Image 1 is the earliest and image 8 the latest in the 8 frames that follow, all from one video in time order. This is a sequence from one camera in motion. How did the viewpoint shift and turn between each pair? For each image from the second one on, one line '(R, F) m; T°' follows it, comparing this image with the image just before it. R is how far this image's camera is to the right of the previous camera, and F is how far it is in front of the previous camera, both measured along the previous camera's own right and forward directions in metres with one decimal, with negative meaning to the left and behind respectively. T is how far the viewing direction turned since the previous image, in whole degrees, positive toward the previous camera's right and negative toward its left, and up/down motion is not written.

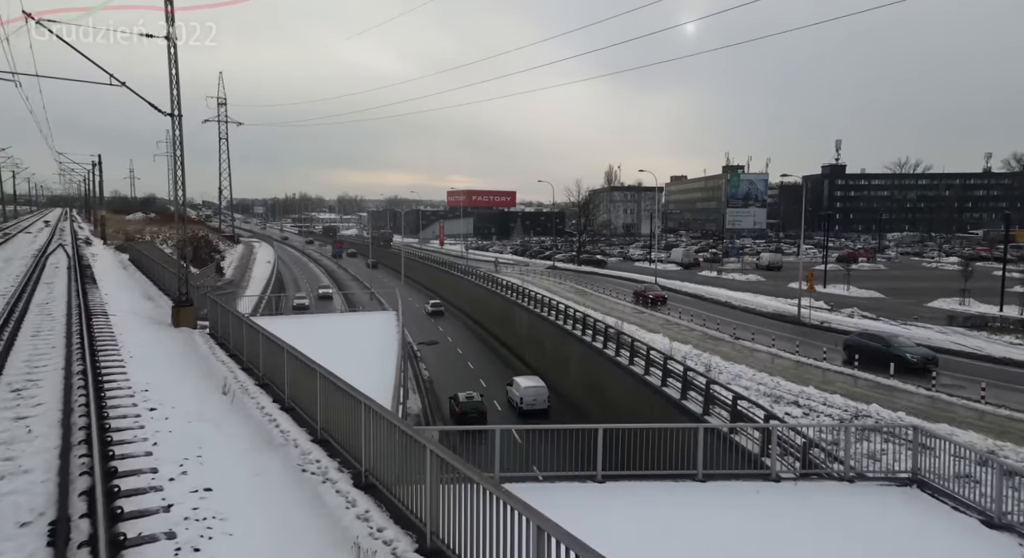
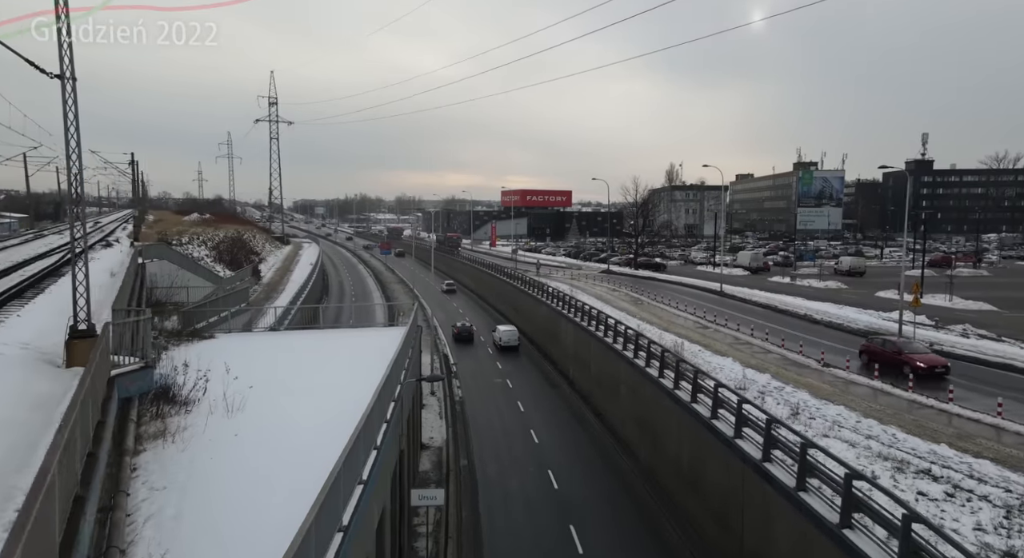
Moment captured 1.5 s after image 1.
(+0.6, +3.8) m; -5°
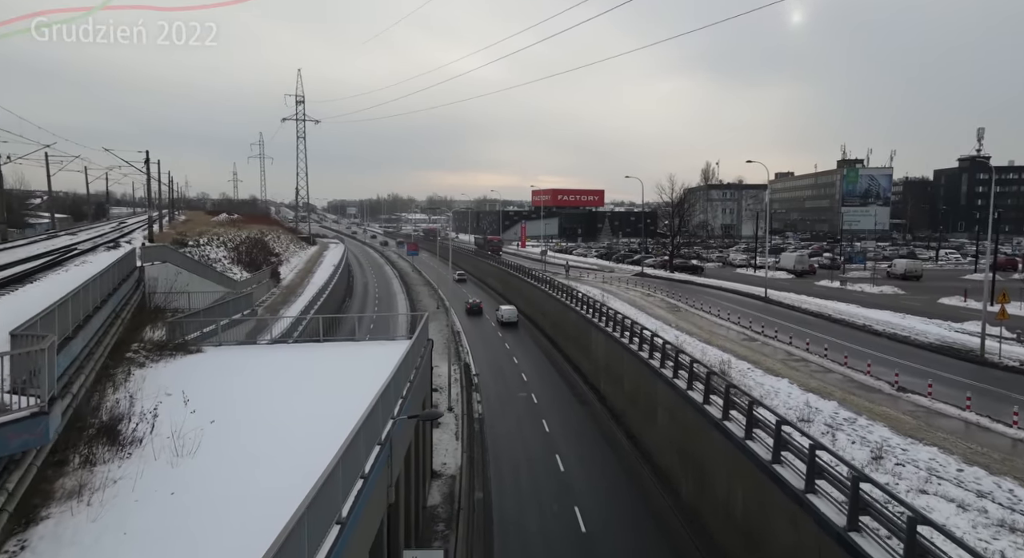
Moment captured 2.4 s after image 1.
(+0.3, +2.5) m; -3°
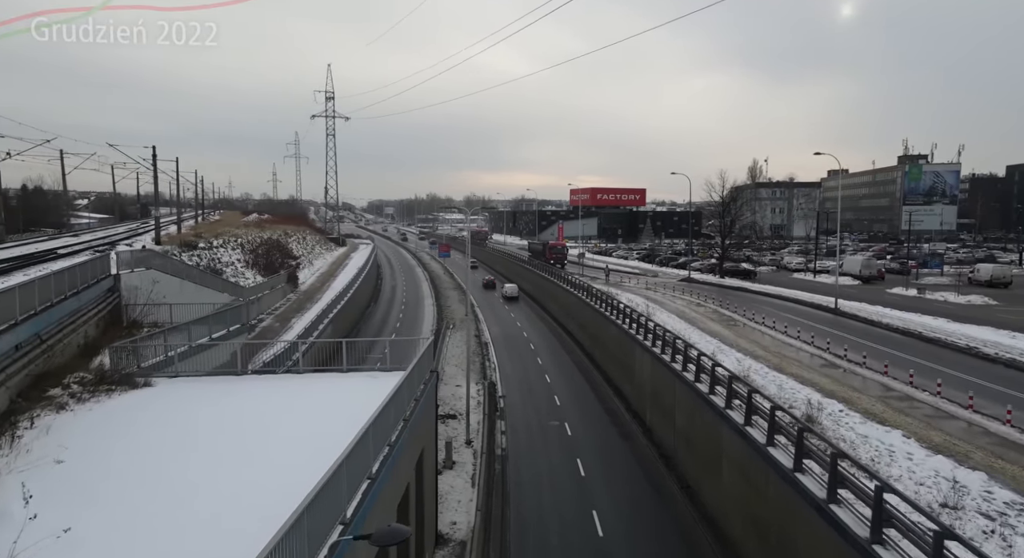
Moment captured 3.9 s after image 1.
(+0.3, +3.9) m; -4°
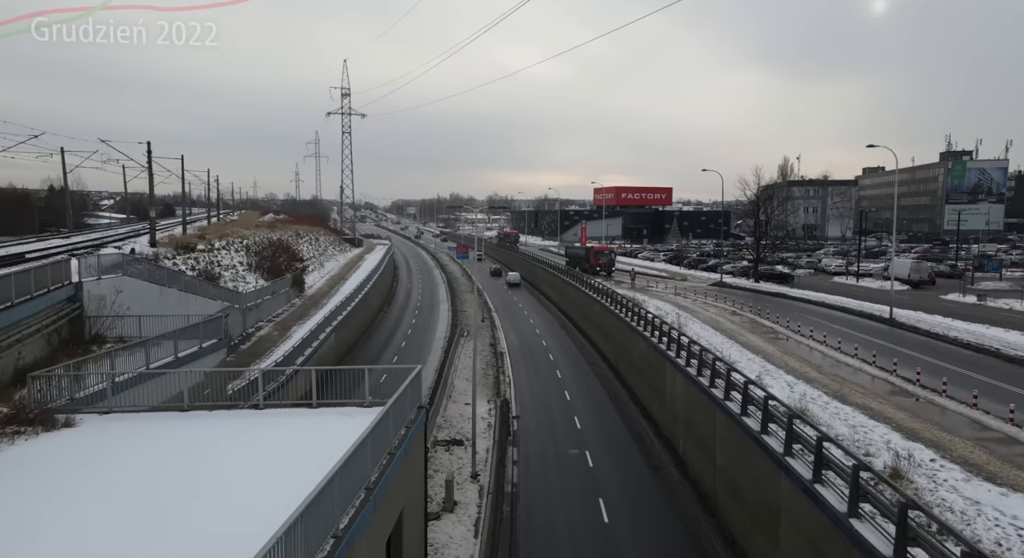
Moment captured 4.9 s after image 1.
(+0.3, +2.9) m; -2°
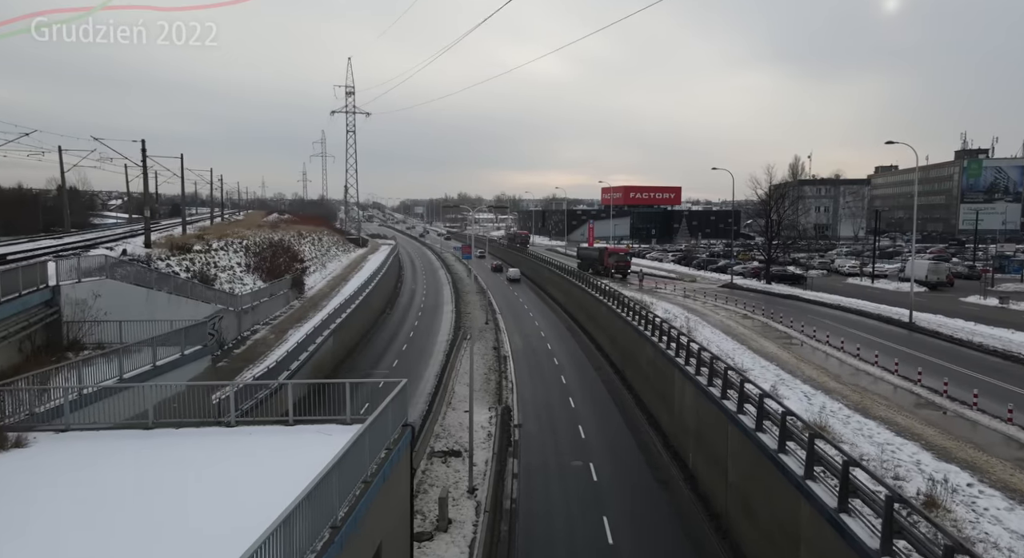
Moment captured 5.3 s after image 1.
(+0.3, +1.1) m; -1°
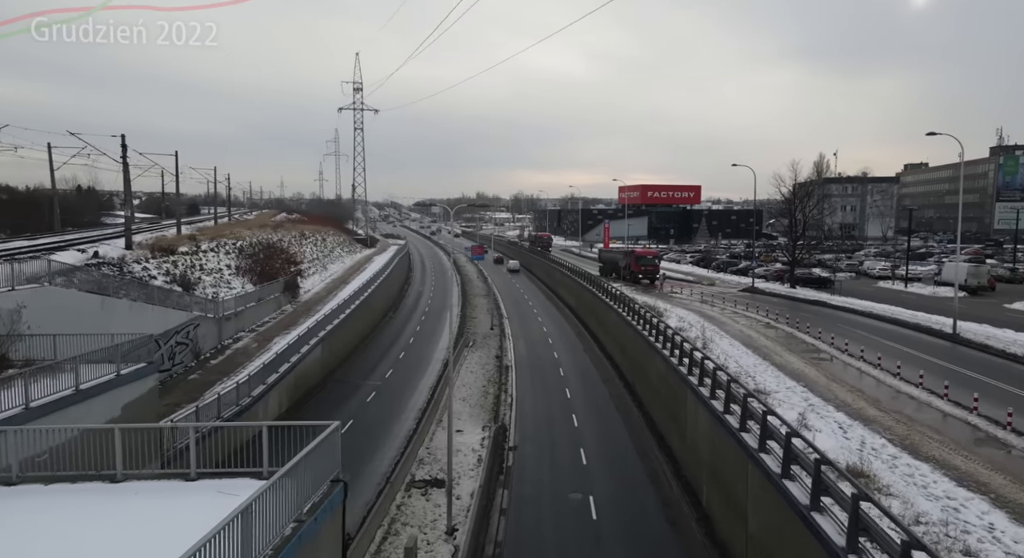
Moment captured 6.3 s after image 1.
(+0.9, +2.4) m; -2°
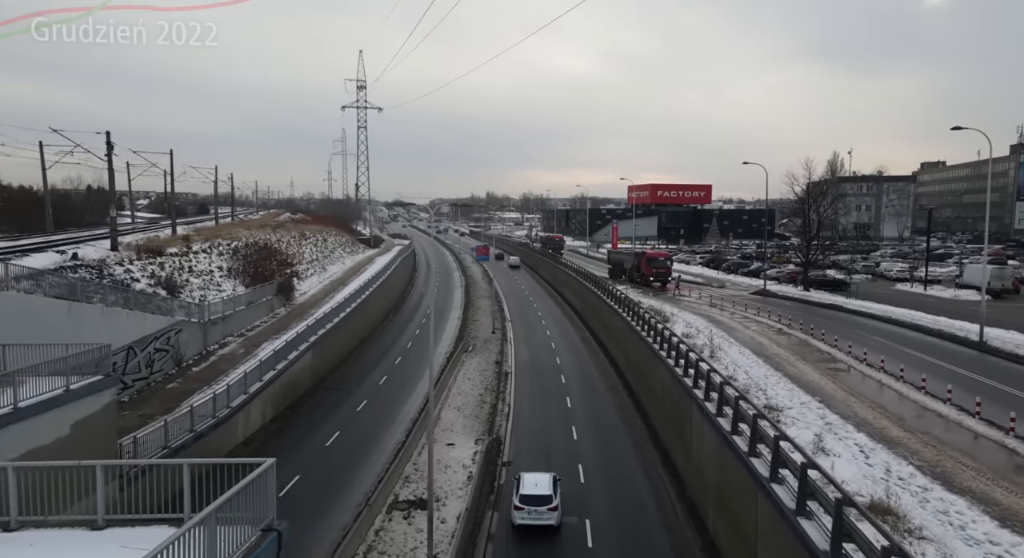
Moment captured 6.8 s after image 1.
(+0.6, +1.4) m; -1°
